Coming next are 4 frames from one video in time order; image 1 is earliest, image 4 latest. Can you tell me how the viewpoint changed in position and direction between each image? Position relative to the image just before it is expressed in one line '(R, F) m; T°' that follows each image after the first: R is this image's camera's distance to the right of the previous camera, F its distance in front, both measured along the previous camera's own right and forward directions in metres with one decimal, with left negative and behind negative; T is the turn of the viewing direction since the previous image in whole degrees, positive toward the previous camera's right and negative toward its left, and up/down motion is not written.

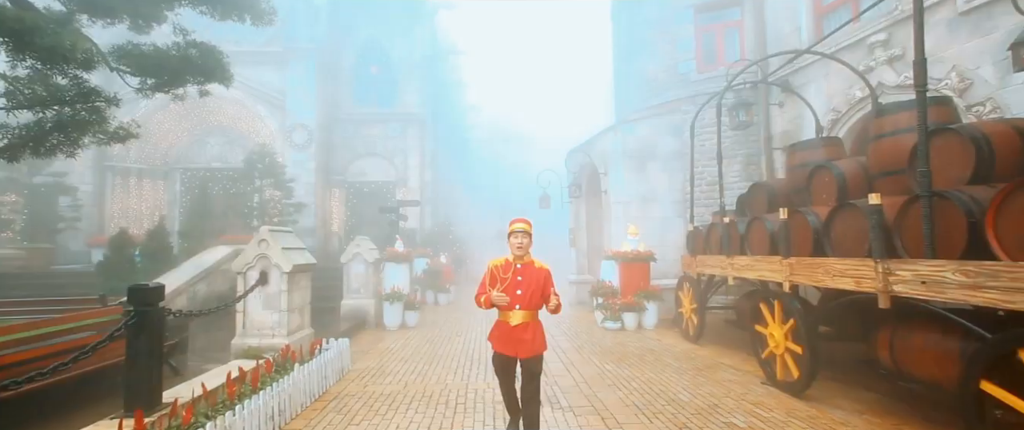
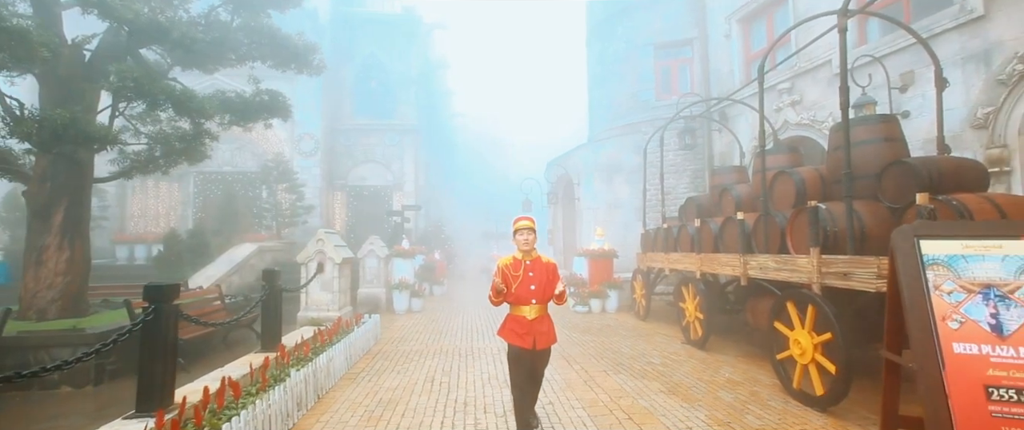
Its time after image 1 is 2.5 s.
(-0.1, -1.7) m; +2°
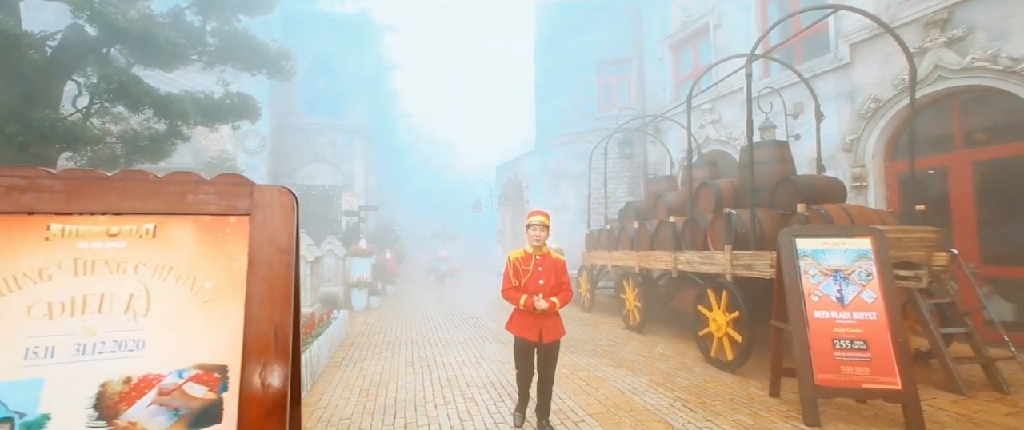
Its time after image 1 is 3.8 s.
(-0.3, -0.7) m; +7°
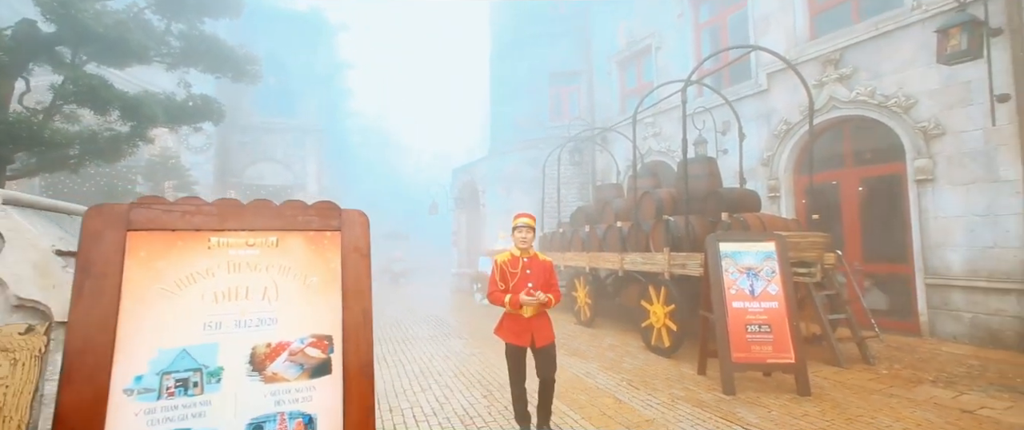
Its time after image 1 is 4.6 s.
(-0.2, -0.5) m; +6°
